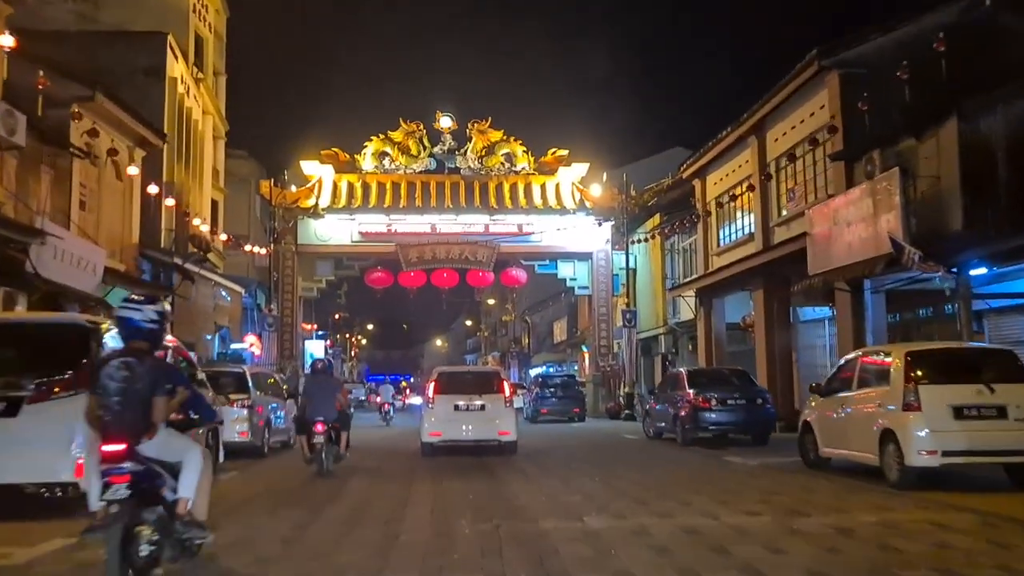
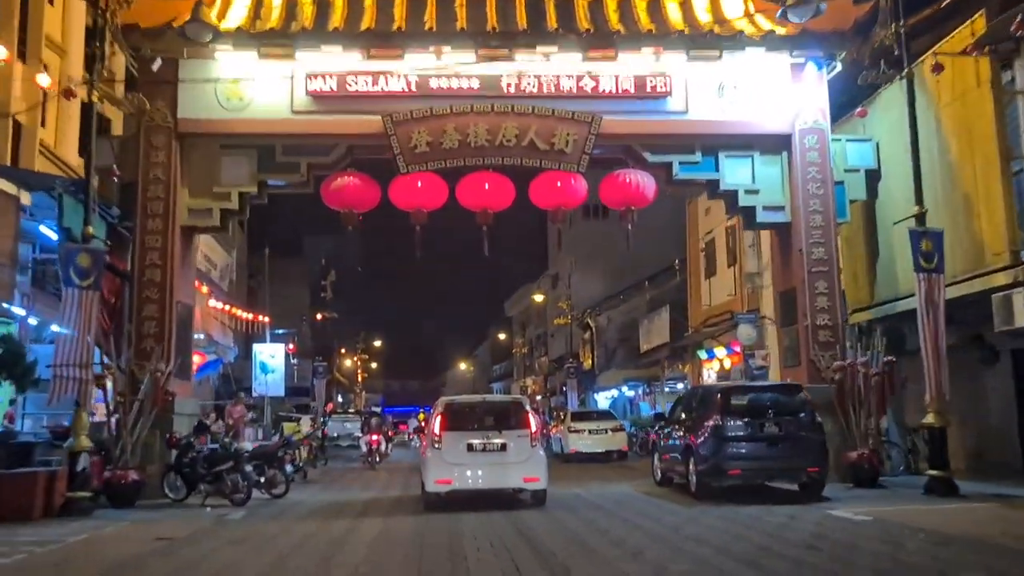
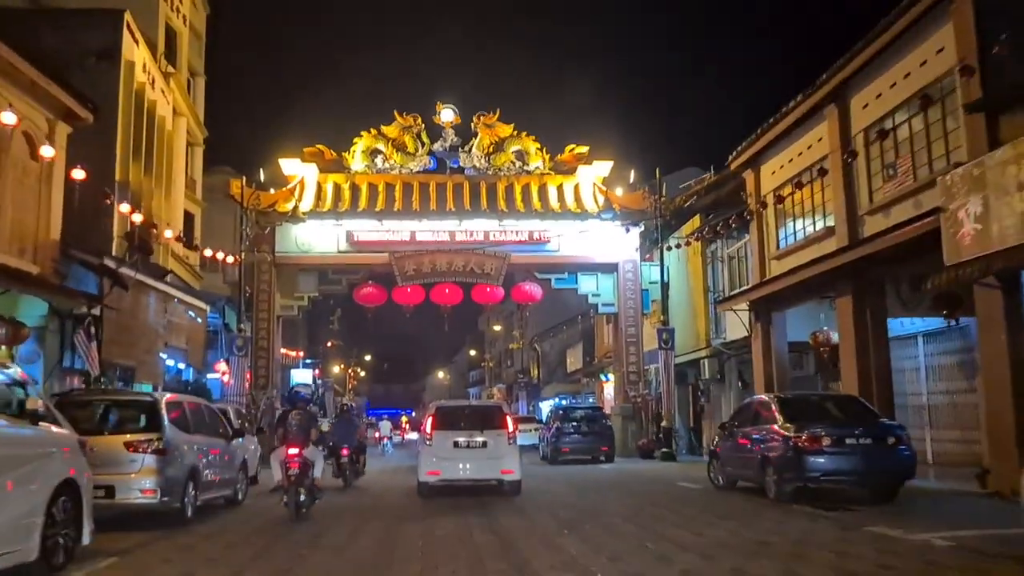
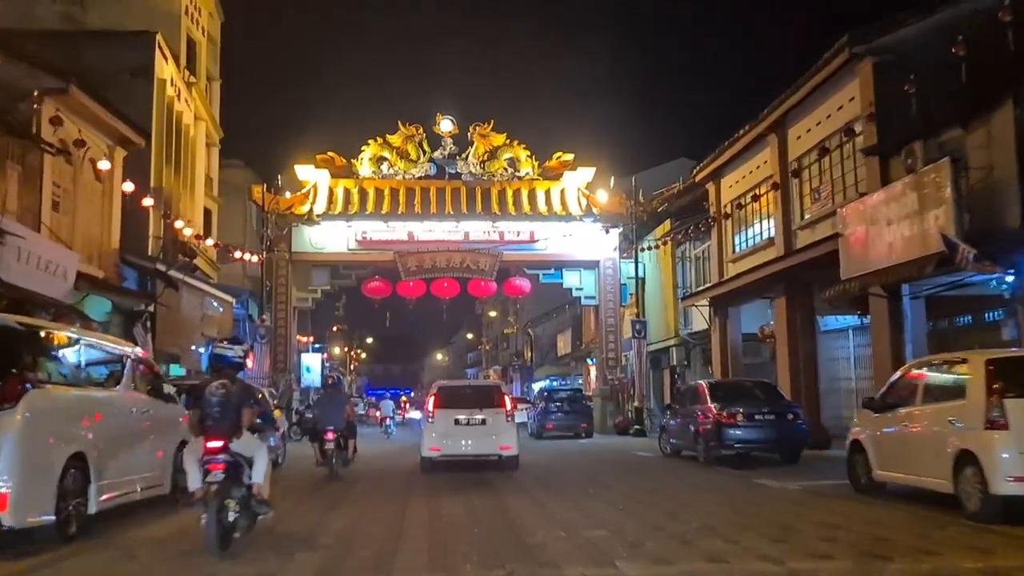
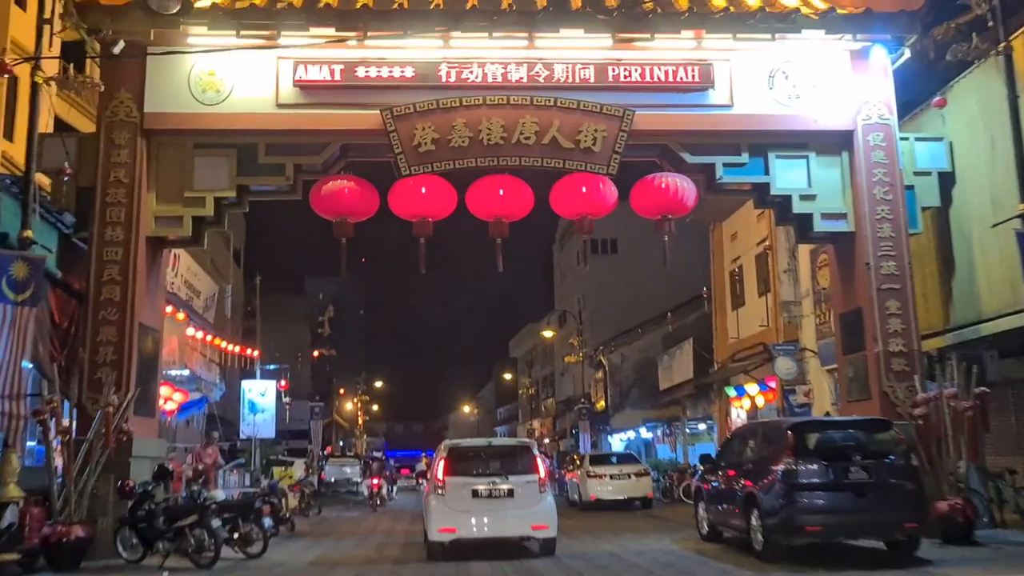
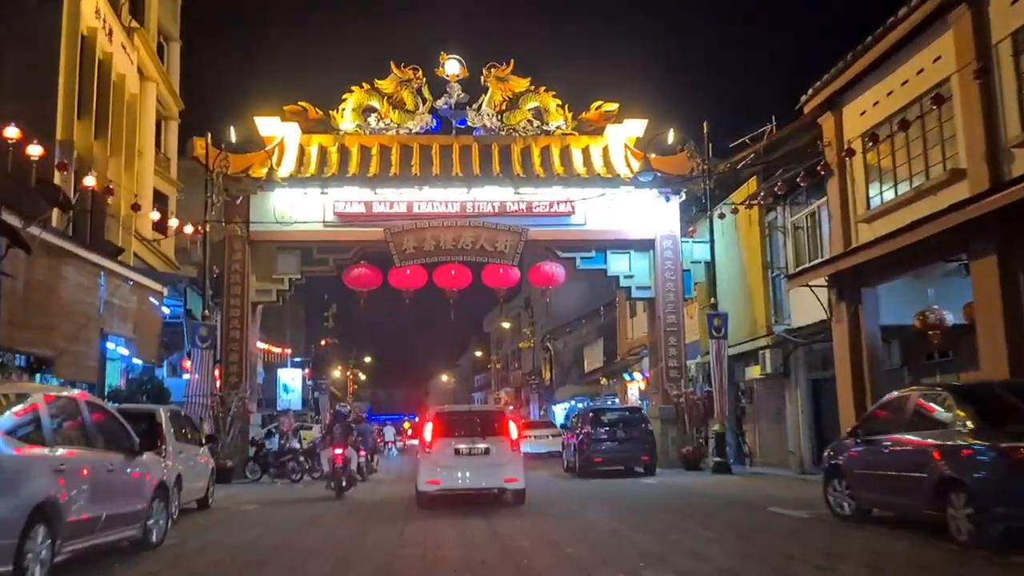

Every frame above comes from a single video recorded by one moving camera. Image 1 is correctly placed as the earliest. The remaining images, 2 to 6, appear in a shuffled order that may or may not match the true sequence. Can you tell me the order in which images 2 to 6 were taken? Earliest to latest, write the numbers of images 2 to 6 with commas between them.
4, 3, 6, 2, 5
